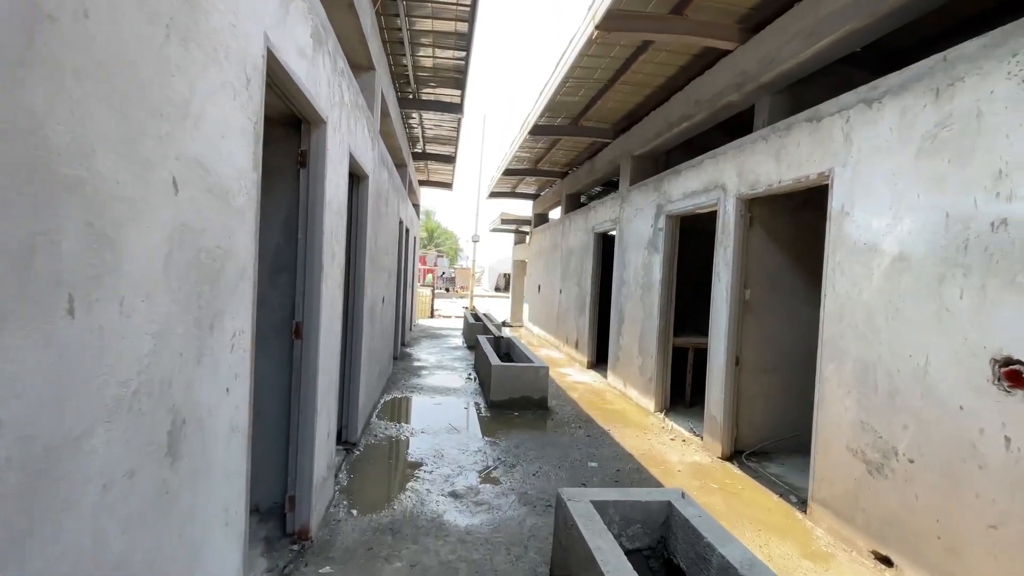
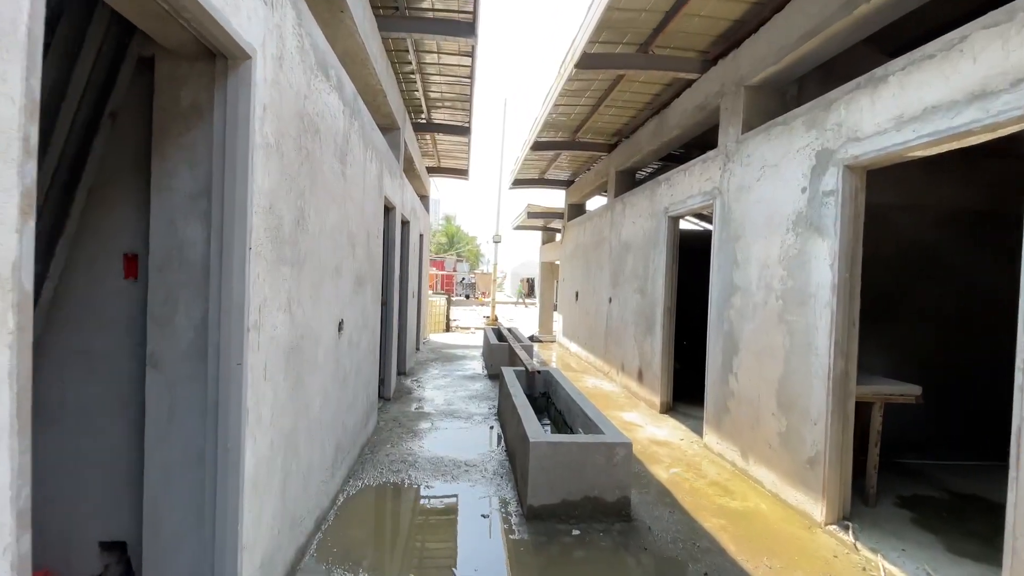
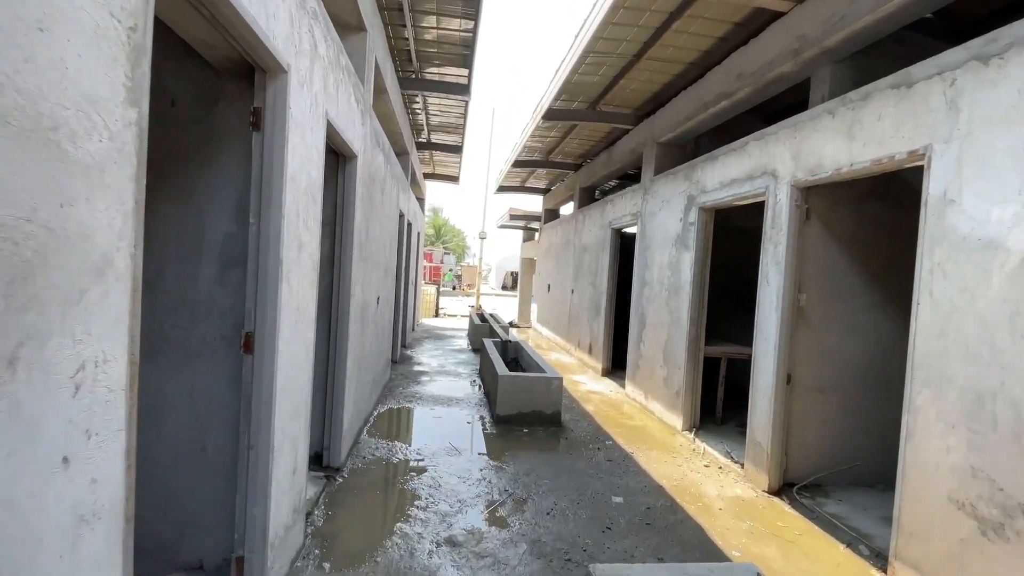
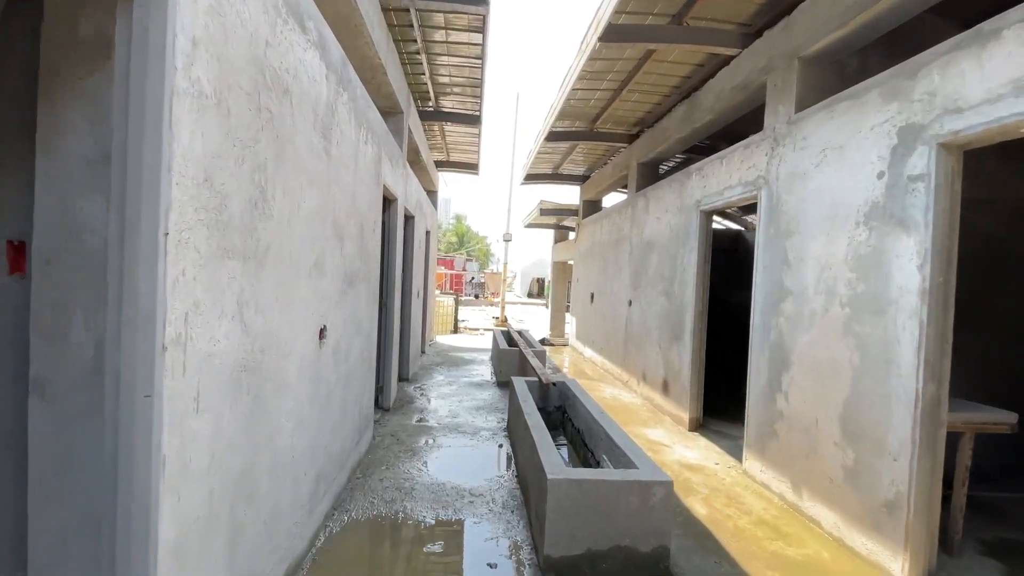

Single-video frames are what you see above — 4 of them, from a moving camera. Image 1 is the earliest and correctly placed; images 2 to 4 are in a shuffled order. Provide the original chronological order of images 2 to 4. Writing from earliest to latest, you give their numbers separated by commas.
3, 2, 4
